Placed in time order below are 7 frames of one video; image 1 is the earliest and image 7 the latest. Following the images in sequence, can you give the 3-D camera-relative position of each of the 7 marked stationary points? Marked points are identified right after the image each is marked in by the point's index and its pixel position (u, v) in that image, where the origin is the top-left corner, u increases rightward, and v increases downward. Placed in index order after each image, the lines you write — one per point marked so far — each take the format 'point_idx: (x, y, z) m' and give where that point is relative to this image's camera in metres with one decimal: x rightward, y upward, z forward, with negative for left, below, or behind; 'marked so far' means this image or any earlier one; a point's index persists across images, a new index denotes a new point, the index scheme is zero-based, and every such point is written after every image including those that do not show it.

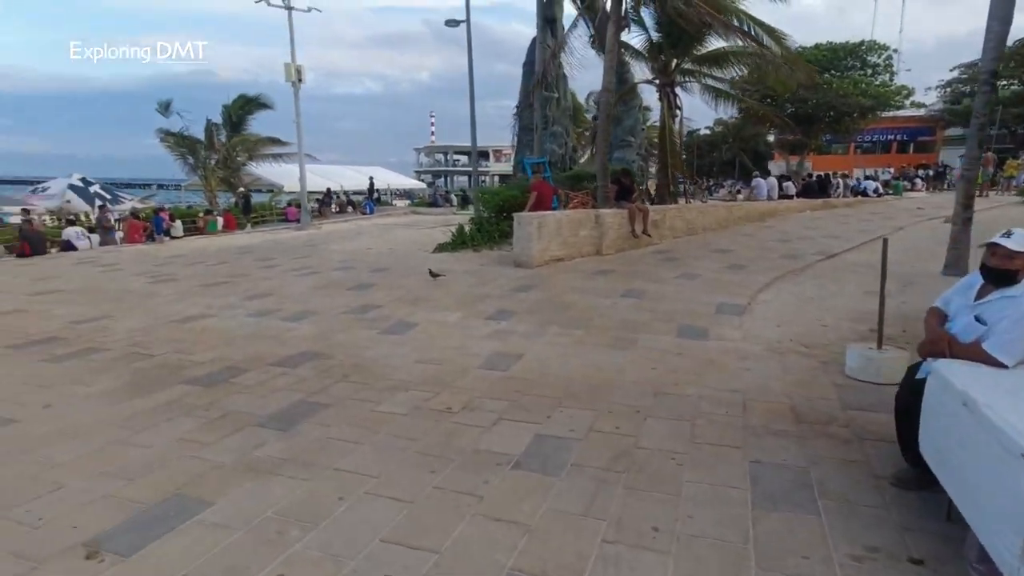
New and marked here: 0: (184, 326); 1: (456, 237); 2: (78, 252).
0: (-4.3, -0.5, +7.3) m
1: (-1.6, +1.4, +15.5) m
2: (-14.0, +1.2, +18.0) m
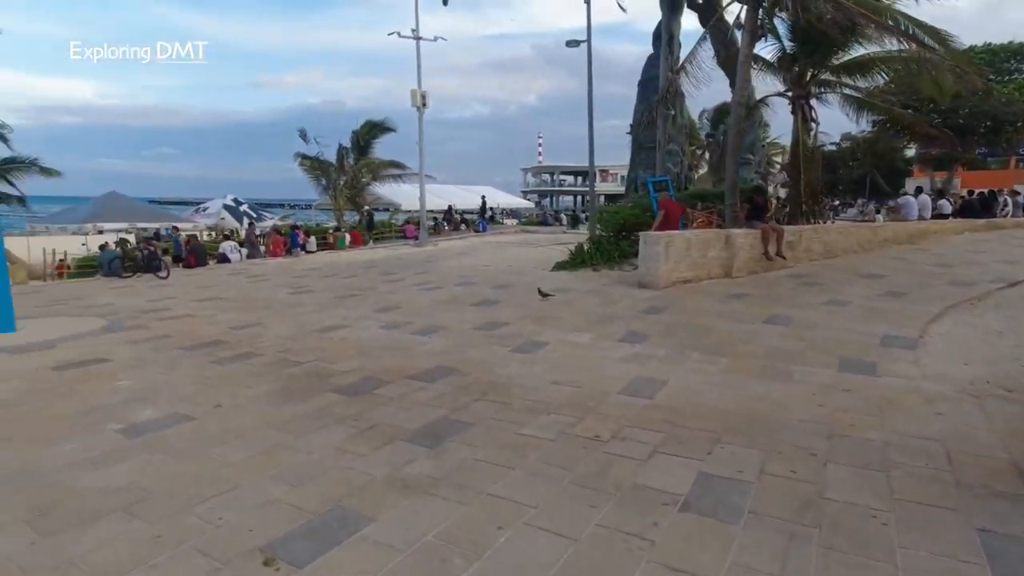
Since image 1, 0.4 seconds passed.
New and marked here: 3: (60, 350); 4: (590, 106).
0: (-2.5, -0.7, +7.7) m
1: (+1.7, +0.8, +15.3) m
2: (-10.1, +0.9, +20.0) m
3: (-5.6, -0.8, +6.9) m
4: (+2.6, +6.1, +18.9) m
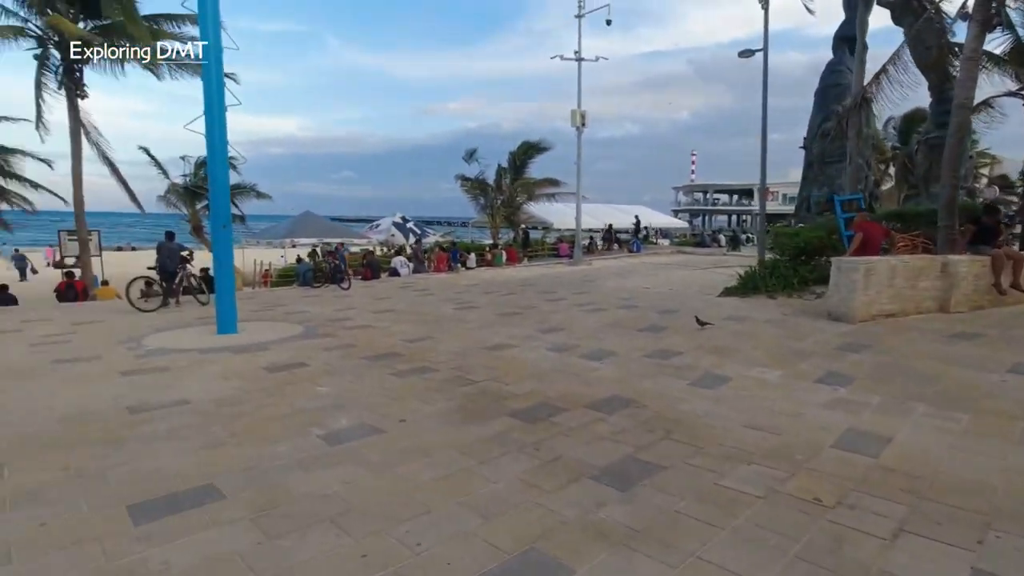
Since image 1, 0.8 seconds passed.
0: (-0.2, -0.9, +7.7) m
1: (+5.8, +0.1, +14.1) m
2: (-4.3, +0.4, +21.7) m
3: (-3.4, -0.9, +7.7) m
4: (+7.9, +5.3, +17.5) m
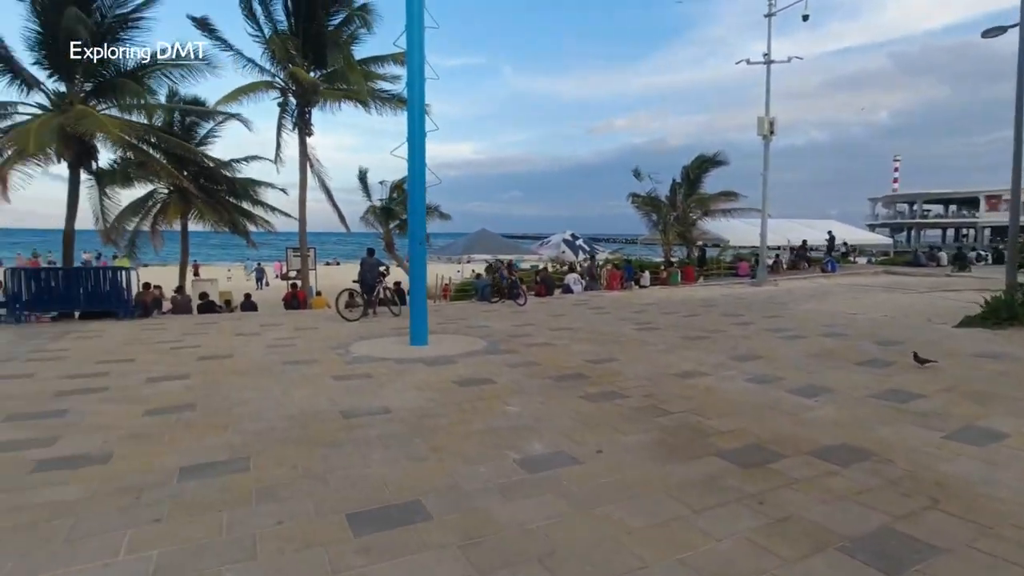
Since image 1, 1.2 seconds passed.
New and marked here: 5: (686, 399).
0: (+2.2, -1.2, +7.1) m
1: (+9.9, -0.5, +11.5) m
2: (+2.3, -0.3, +21.6) m
3: (-0.8, -1.1, +8.0) m
4: (+13.0, +4.5, +14.3) m
5: (+1.9, -1.2, +6.2) m
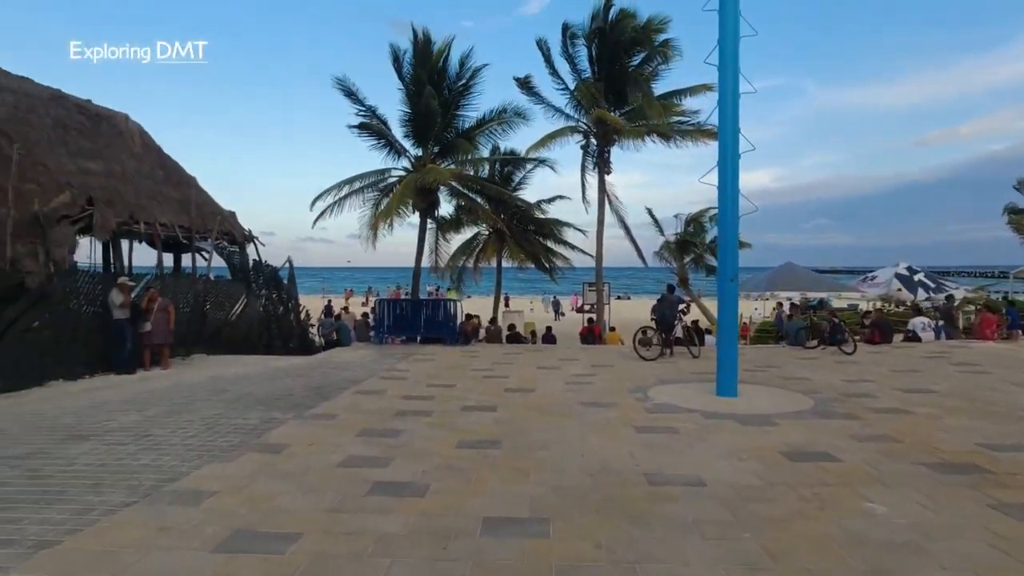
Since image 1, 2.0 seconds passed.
0: (+5.3, -1.7, +4.3) m
1: (+14.1, -1.3, +4.4) m
2: (+12.5, -1.7, +17.0) m
3: (+3.1, -1.7, +6.5) m
4: (+18.4, +3.5, +5.6) m
5: (+4.6, -1.7, +3.7) m
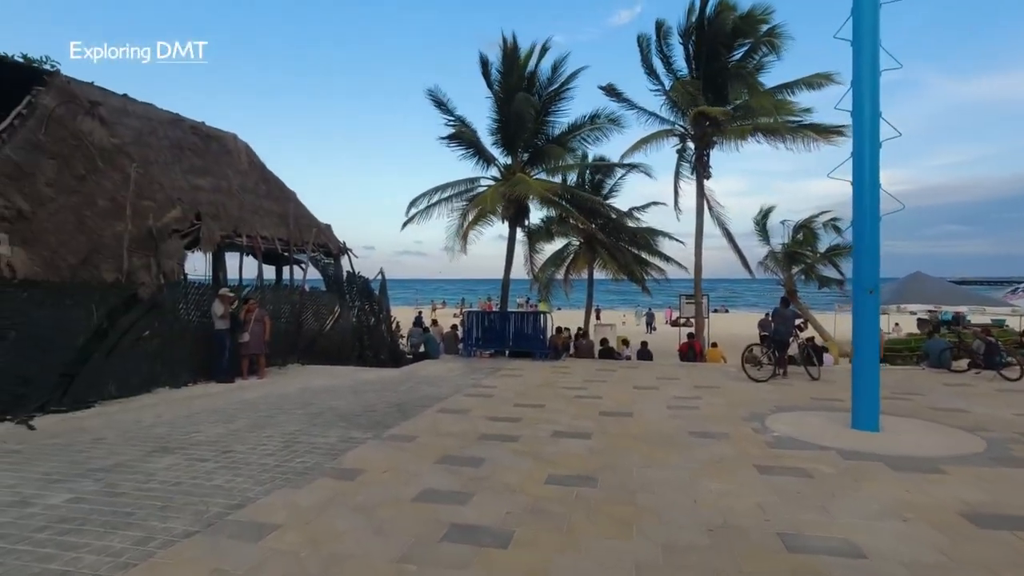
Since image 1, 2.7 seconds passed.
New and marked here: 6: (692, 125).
0: (+5.9, -1.8, +2.7) m
1: (+14.6, -1.4, +1.4) m
2: (+15.0, -2.0, +14.1) m
3: (+4.1, -1.8, +5.2) m
4: (+19.0, +3.3, +2.0) m
5: (+5.1, -1.8, +2.1) m
6: (+6.4, +5.8, +19.8) m
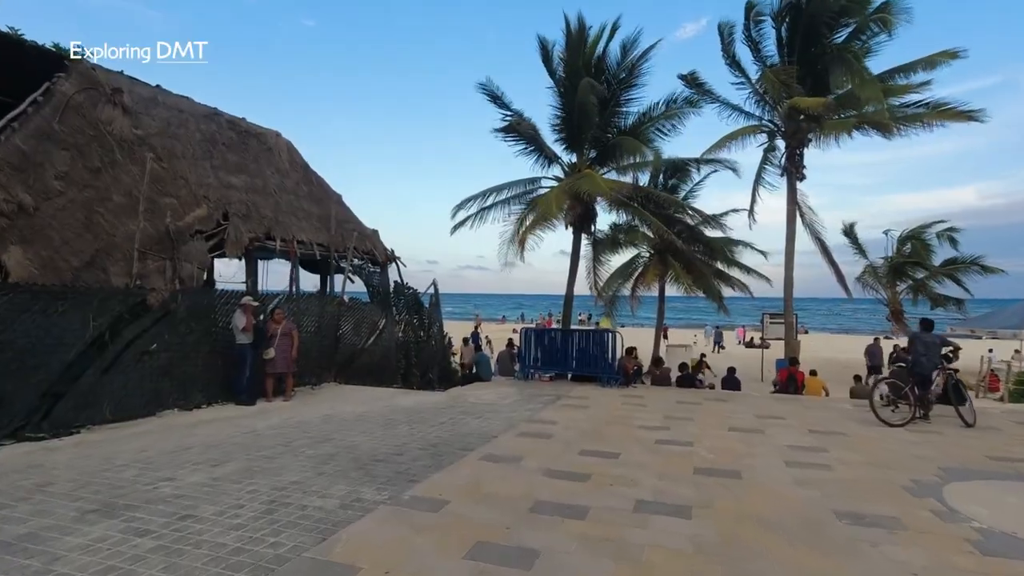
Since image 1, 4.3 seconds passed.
0: (+6.0, -1.8, +0.1) m
1: (+14.5, -1.5, -2.1) m
2: (+16.2, -2.5, +10.4) m
3: (+4.5, -1.9, +2.8) m
4: (+19.1, +3.1, -1.9) m
5: (+5.1, -1.8, -0.4) m
6: (+8.4, +5.2, +17.3) m
